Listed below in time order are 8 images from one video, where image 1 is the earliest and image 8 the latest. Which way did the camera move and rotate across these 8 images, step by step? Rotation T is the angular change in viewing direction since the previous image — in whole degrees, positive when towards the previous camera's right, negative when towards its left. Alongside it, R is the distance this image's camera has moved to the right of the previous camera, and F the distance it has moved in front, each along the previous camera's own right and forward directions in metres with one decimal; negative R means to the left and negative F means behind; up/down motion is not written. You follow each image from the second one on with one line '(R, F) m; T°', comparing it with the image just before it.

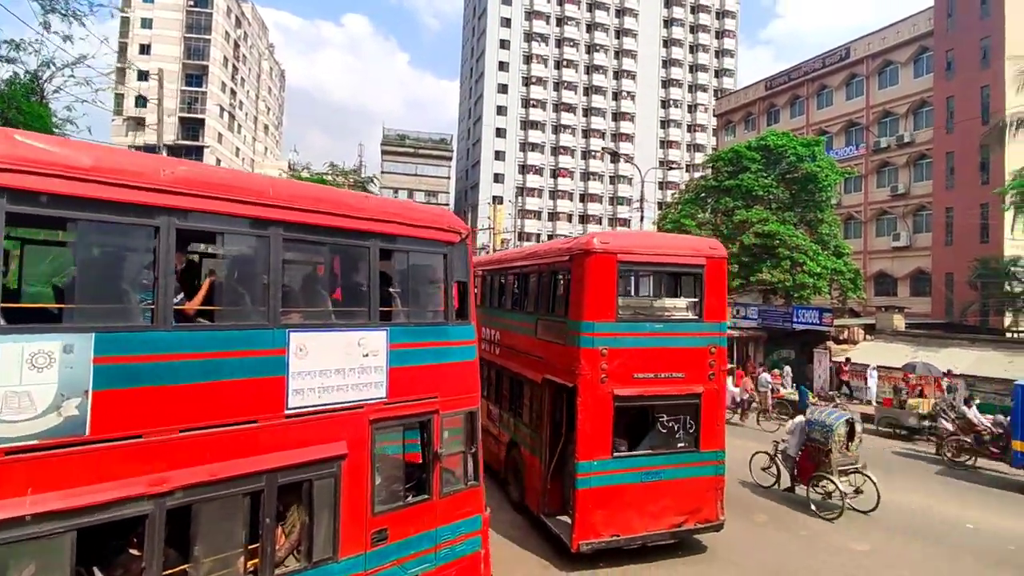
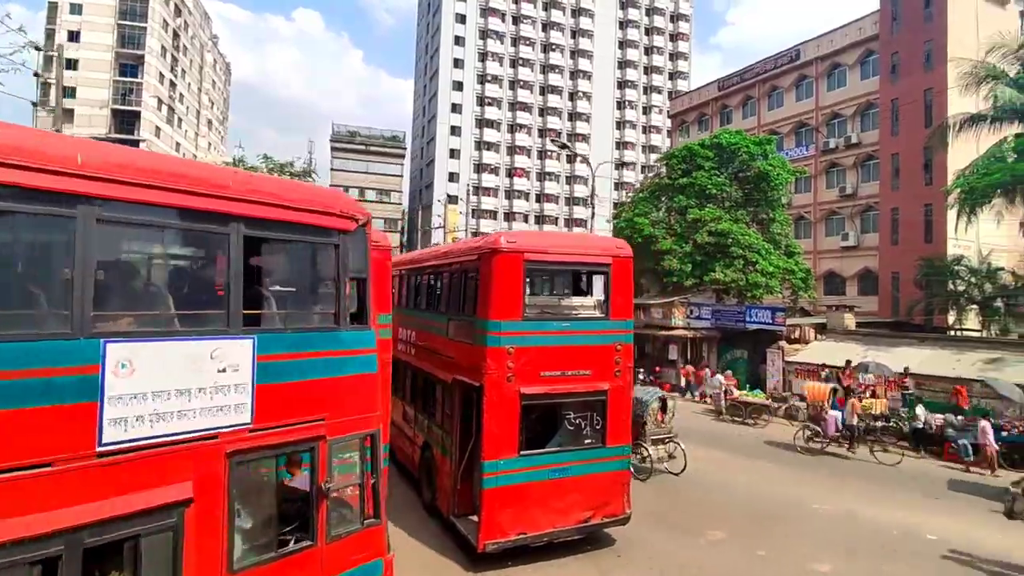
(+0.5, +1.2) m; +4°
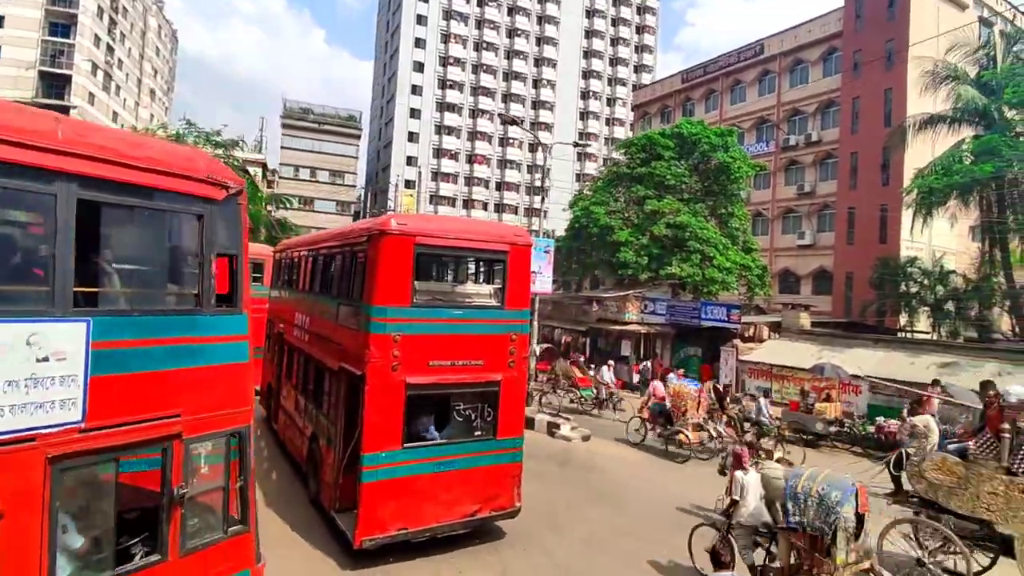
(+0.6, +1.5) m; +4°
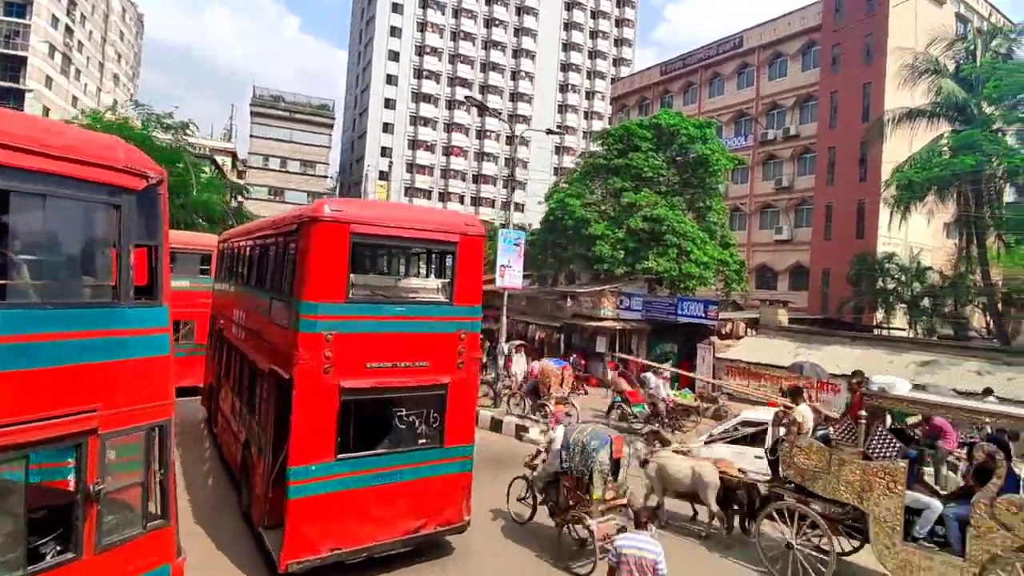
(+0.3, +1.0) m; +2°
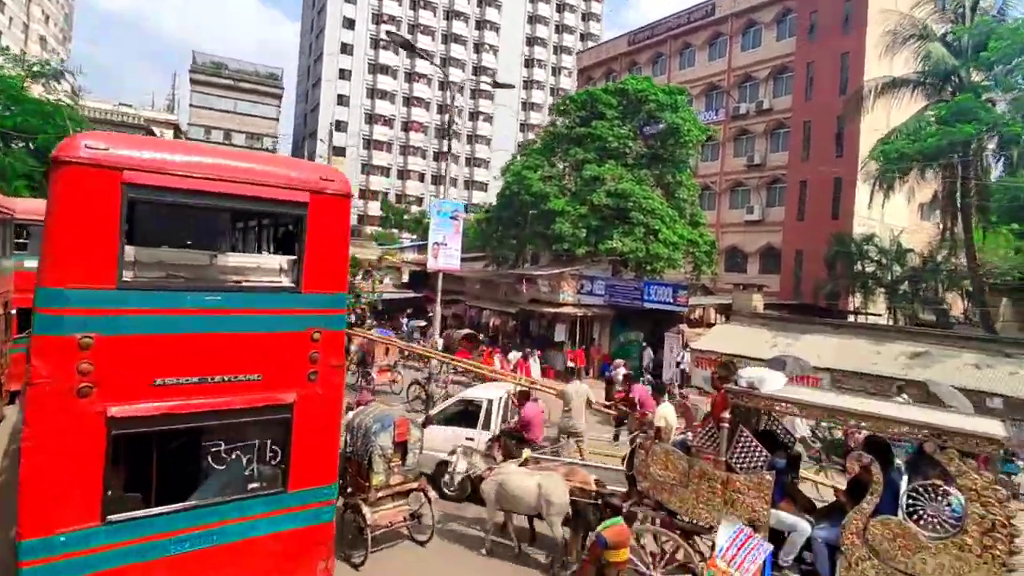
(+0.8, +2.6) m; +3°
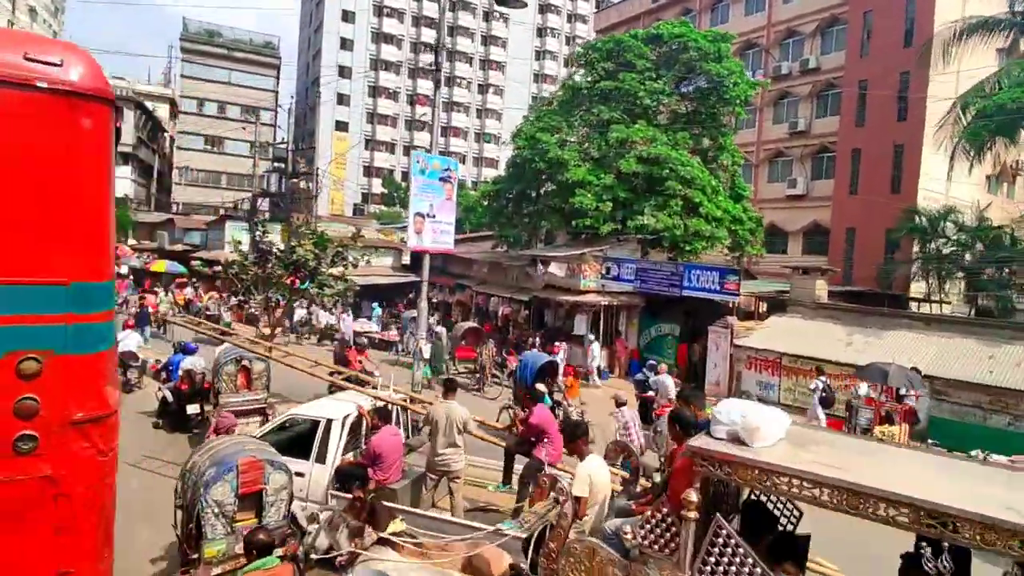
(0.0, +3.6) m; -1°
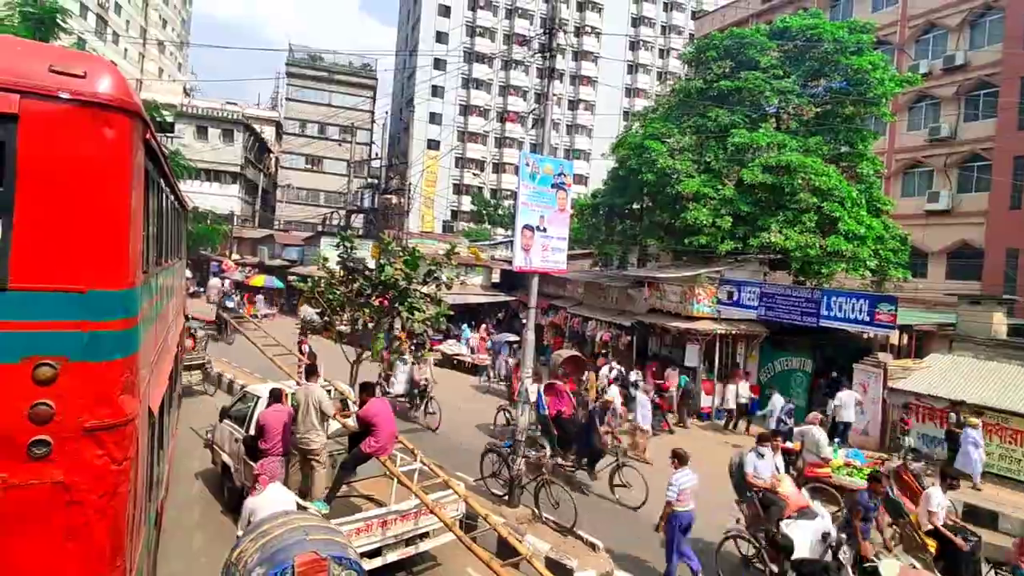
(-0.6, +1.7) m; -8°
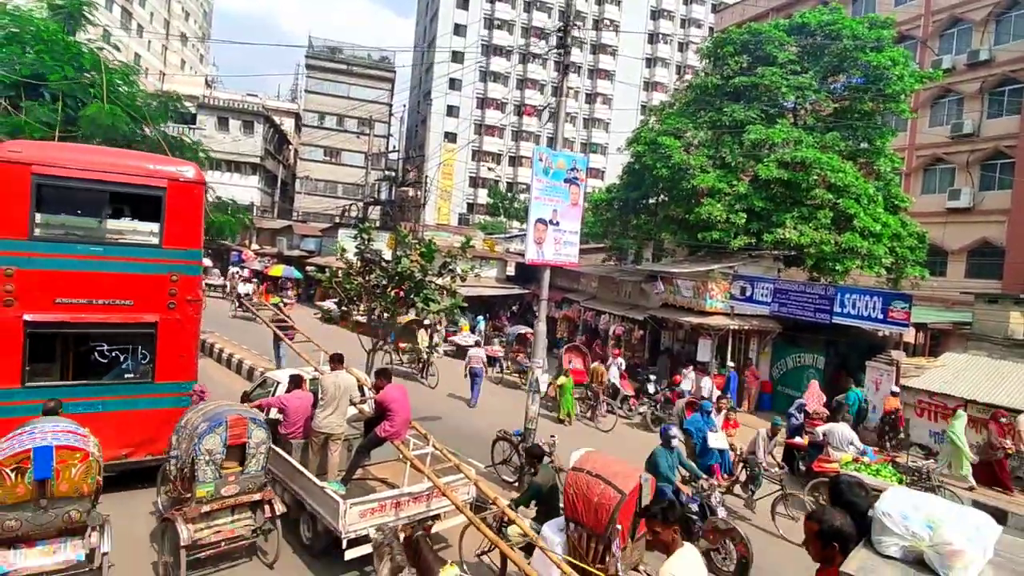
(0.0, -0.2) m; -1°
